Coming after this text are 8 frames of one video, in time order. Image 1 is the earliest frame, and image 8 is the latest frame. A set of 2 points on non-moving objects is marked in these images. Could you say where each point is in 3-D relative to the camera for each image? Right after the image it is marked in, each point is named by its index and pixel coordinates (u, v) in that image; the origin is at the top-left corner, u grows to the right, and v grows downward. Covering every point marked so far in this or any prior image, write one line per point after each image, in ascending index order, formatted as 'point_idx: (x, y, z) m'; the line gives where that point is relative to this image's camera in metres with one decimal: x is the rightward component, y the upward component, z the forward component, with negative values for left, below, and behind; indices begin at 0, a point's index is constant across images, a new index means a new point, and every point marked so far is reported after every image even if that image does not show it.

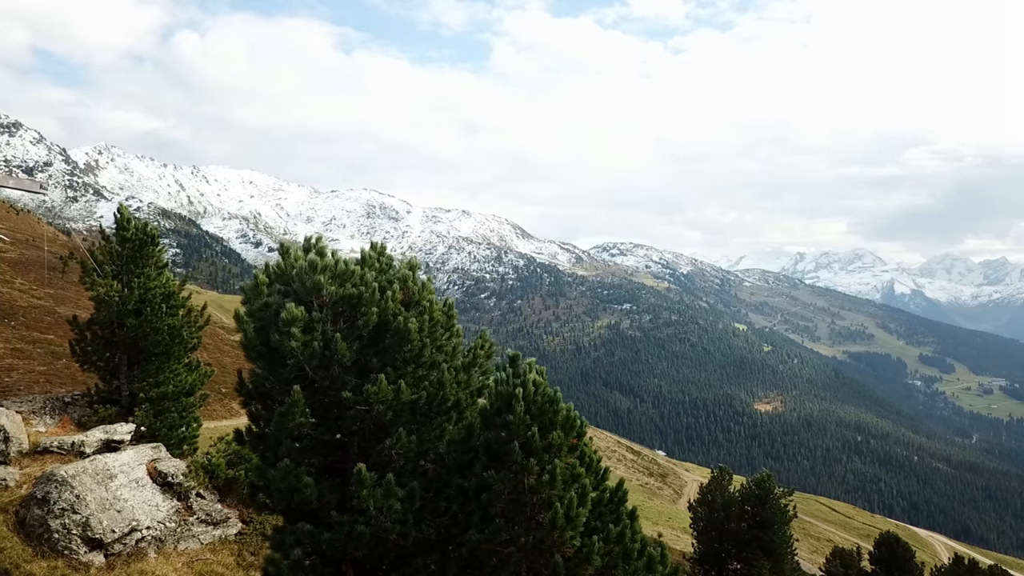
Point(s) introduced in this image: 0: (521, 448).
0: (+0.1, -1.7, +8.8) m
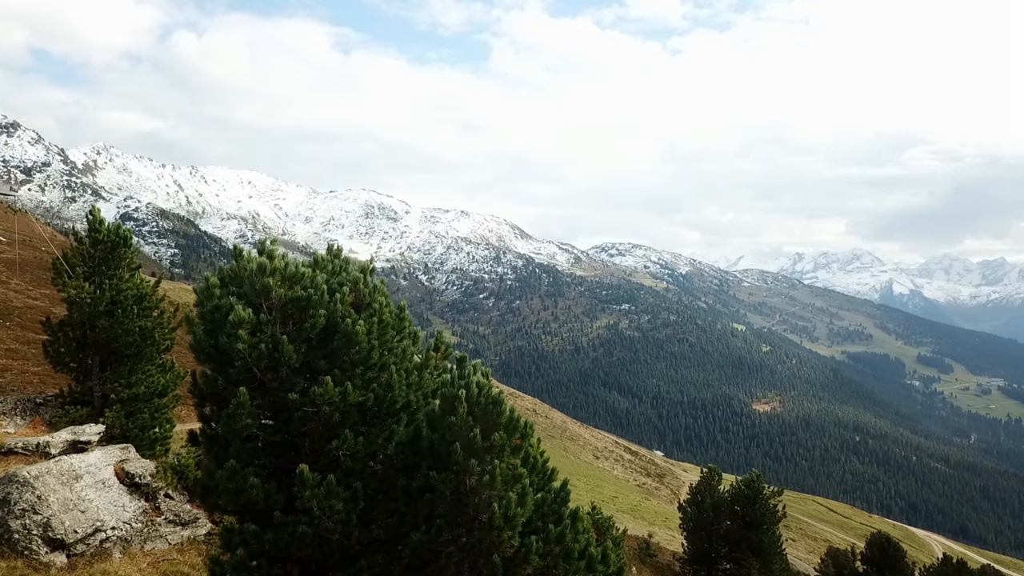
0: (-0.5, -1.7, +8.9) m
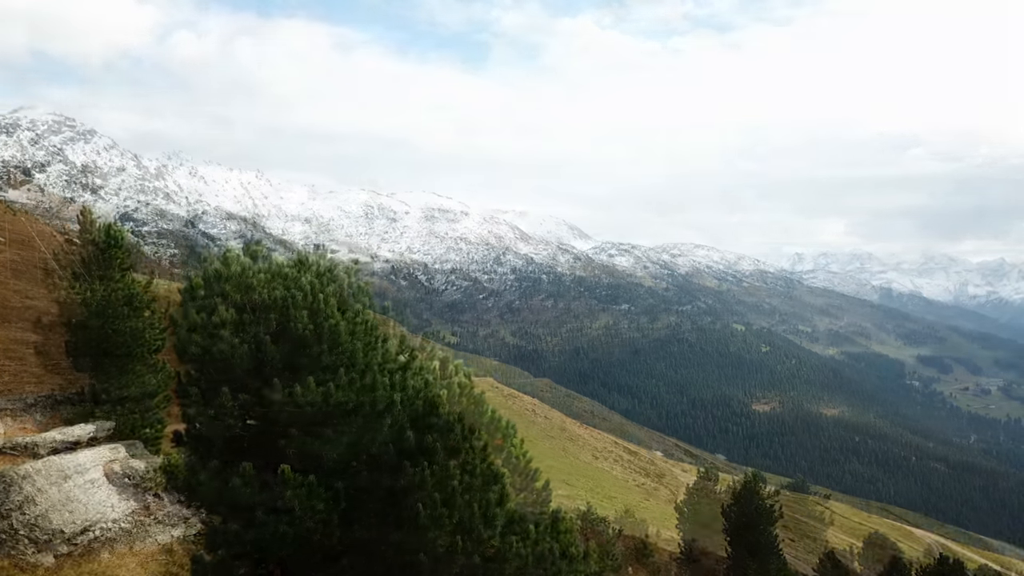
0: (-1.3, -1.8, +9.1) m
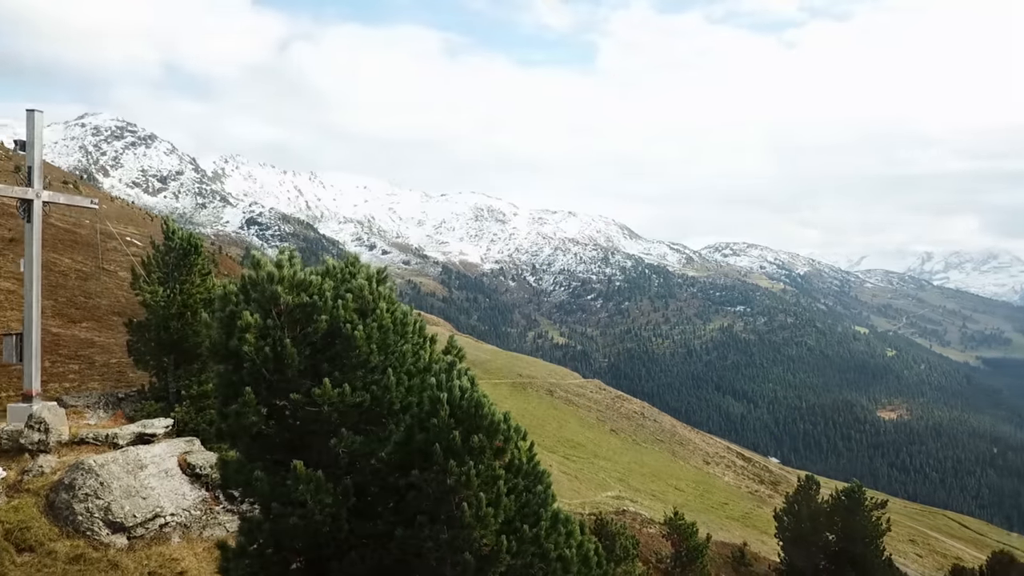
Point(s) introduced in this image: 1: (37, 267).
0: (-0.8, -1.8, +9.3) m
1: (-9.5, +0.4, +16.5) m
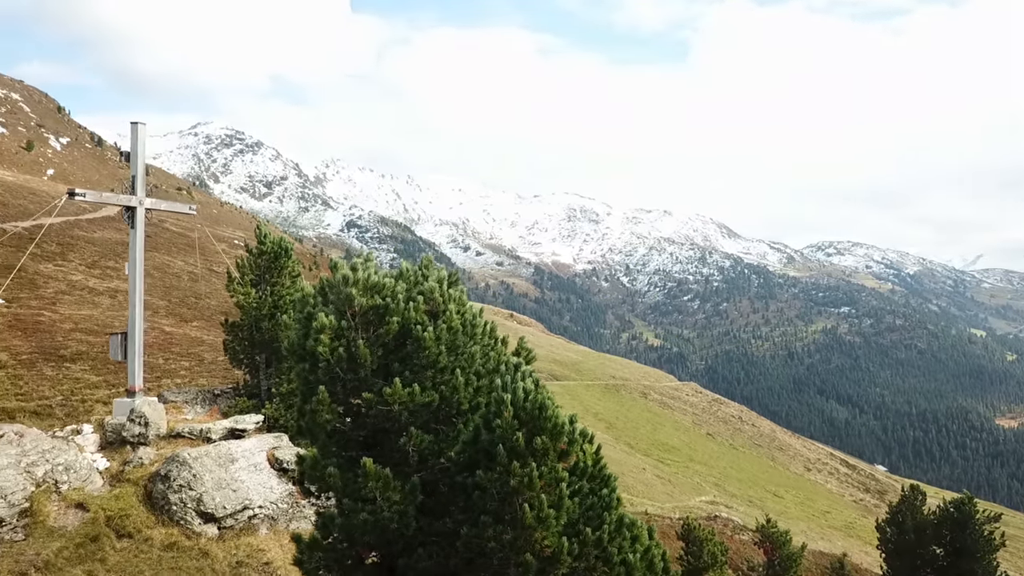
0: (0.0, -1.9, +9.4) m
1: (-7.9, +0.4, +17.5) m
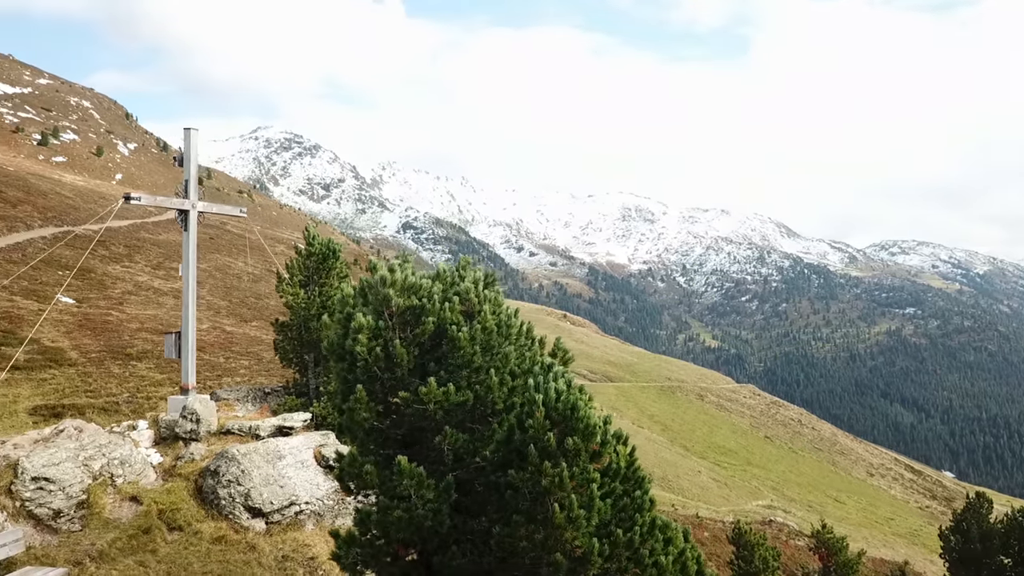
0: (+0.3, -1.9, +9.4) m
1: (-7.0, +0.4, +18.1) m
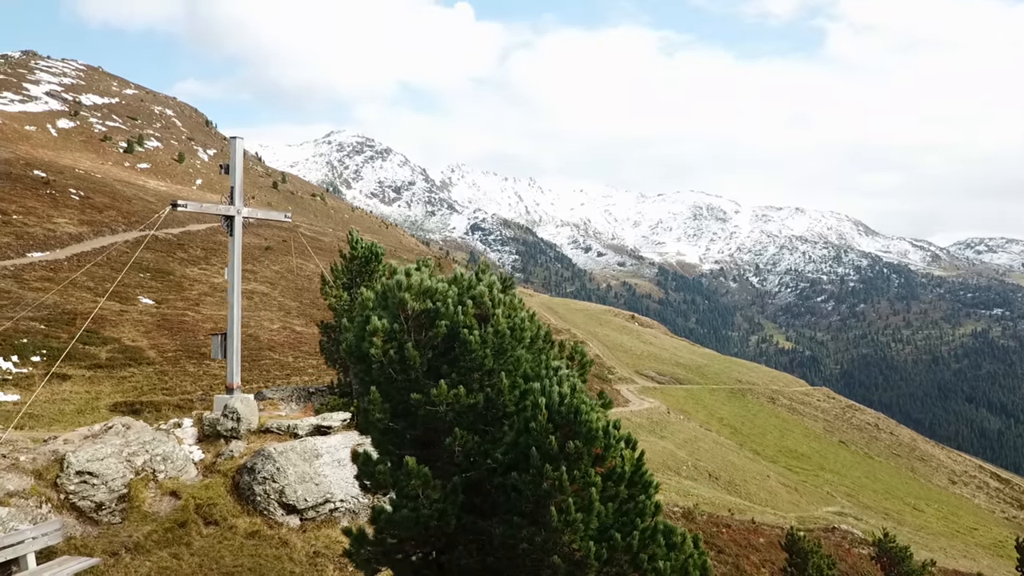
0: (+0.3, -1.9, +9.5) m
1: (-6.2, +0.3, +18.7) m
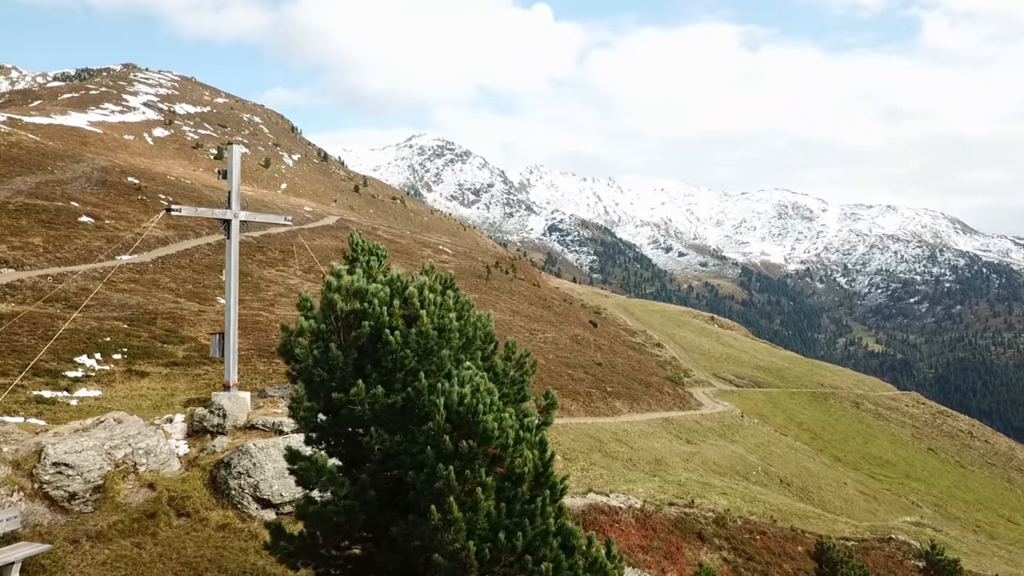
0: (-0.9, -1.9, +9.6) m
1: (-6.5, +0.3, +19.4) m
